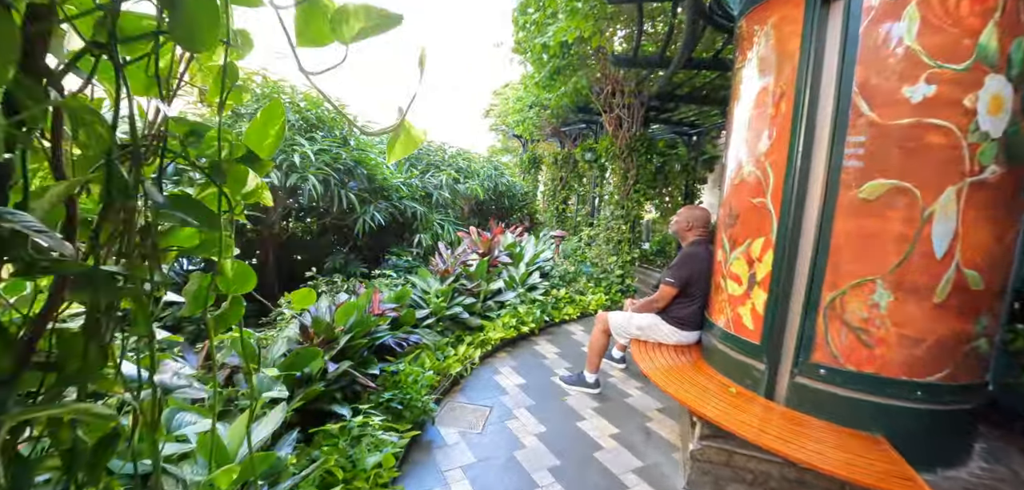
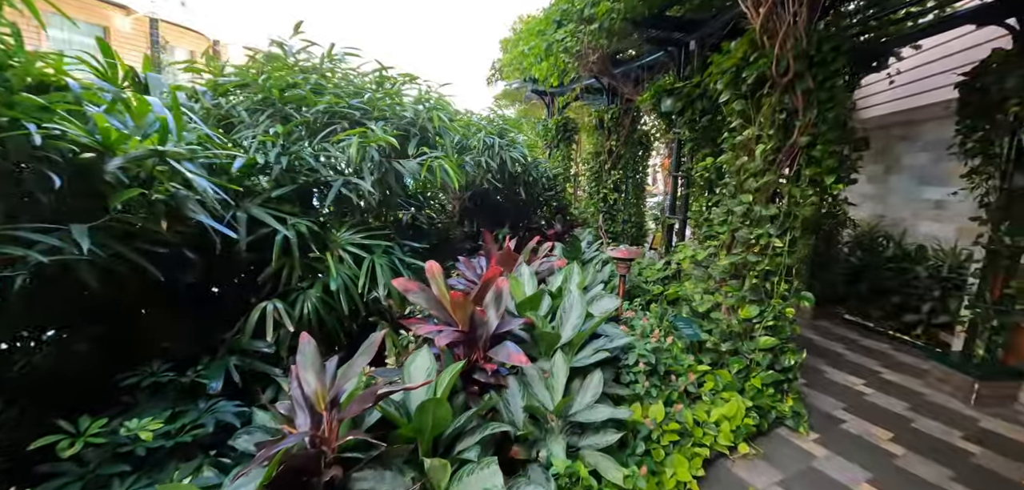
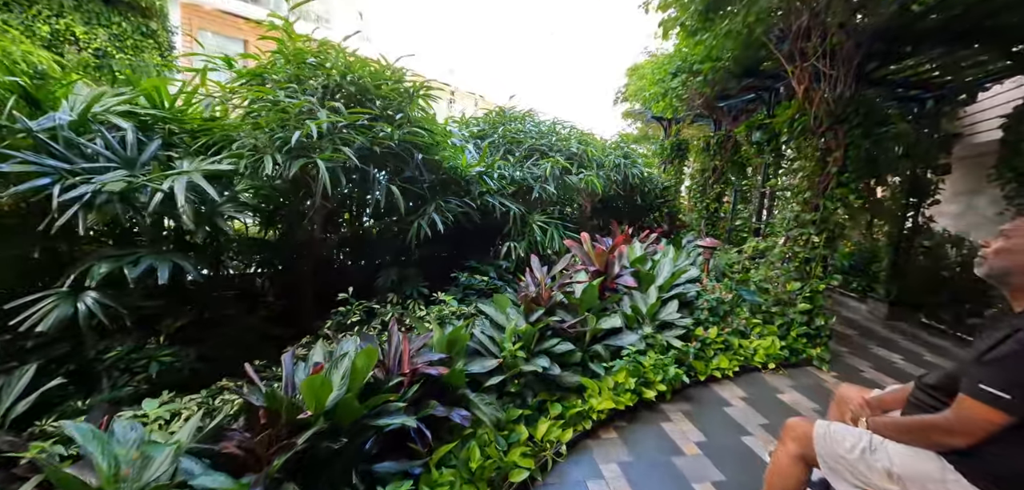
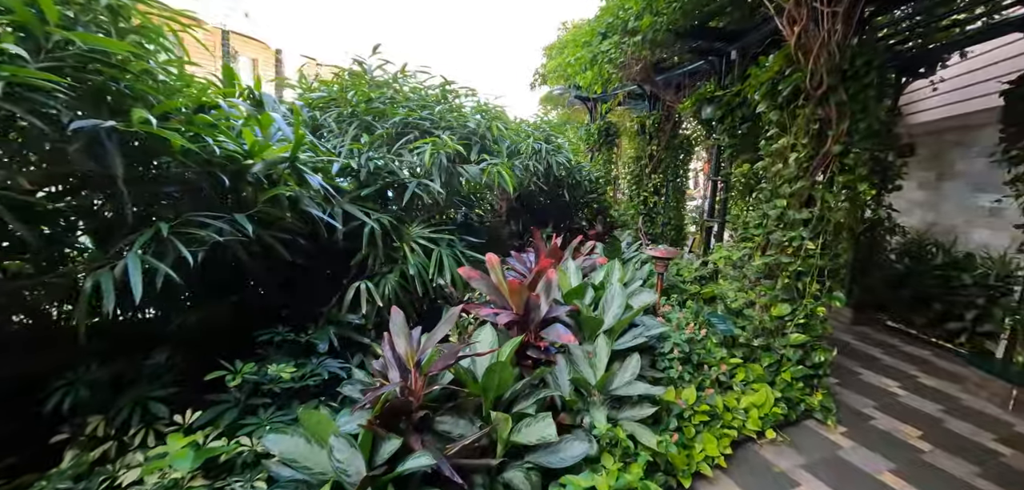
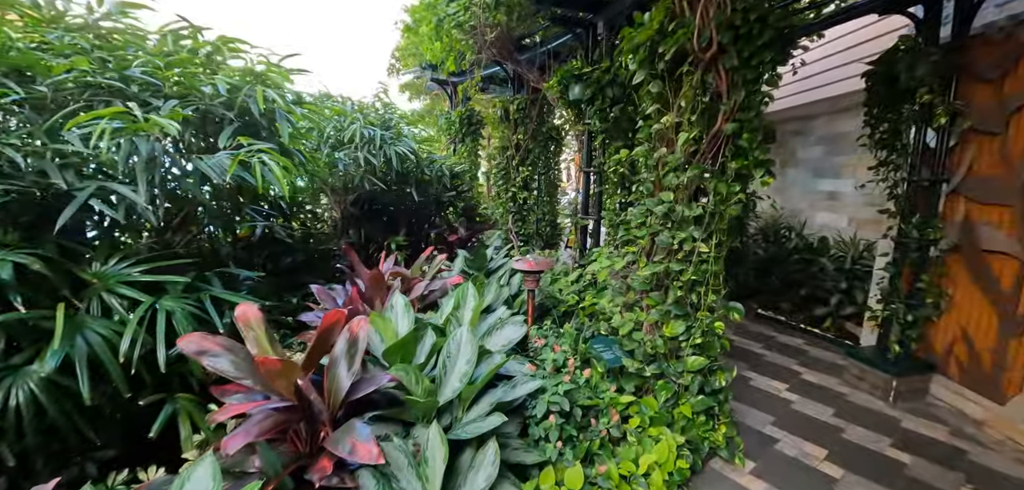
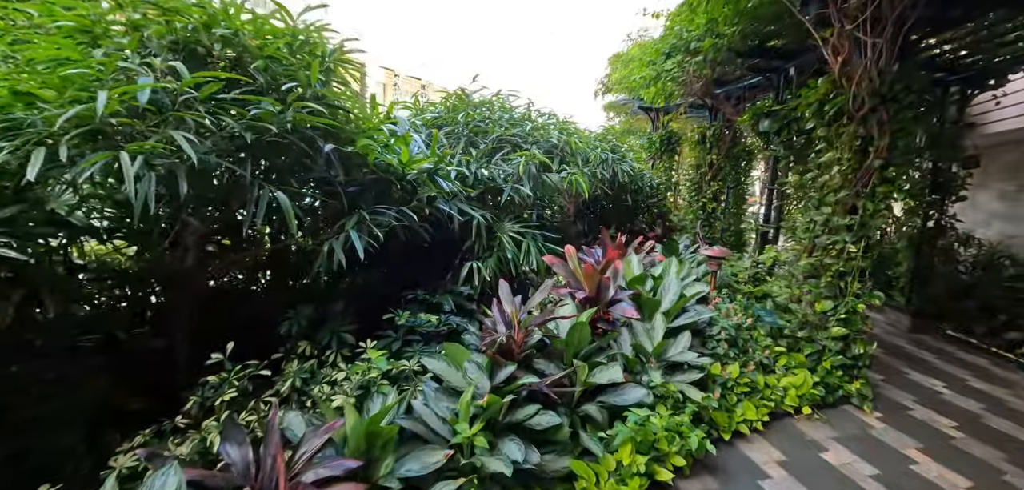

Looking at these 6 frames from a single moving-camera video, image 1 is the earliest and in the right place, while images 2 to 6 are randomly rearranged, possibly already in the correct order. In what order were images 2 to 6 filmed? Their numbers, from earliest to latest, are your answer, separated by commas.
3, 6, 4, 2, 5
